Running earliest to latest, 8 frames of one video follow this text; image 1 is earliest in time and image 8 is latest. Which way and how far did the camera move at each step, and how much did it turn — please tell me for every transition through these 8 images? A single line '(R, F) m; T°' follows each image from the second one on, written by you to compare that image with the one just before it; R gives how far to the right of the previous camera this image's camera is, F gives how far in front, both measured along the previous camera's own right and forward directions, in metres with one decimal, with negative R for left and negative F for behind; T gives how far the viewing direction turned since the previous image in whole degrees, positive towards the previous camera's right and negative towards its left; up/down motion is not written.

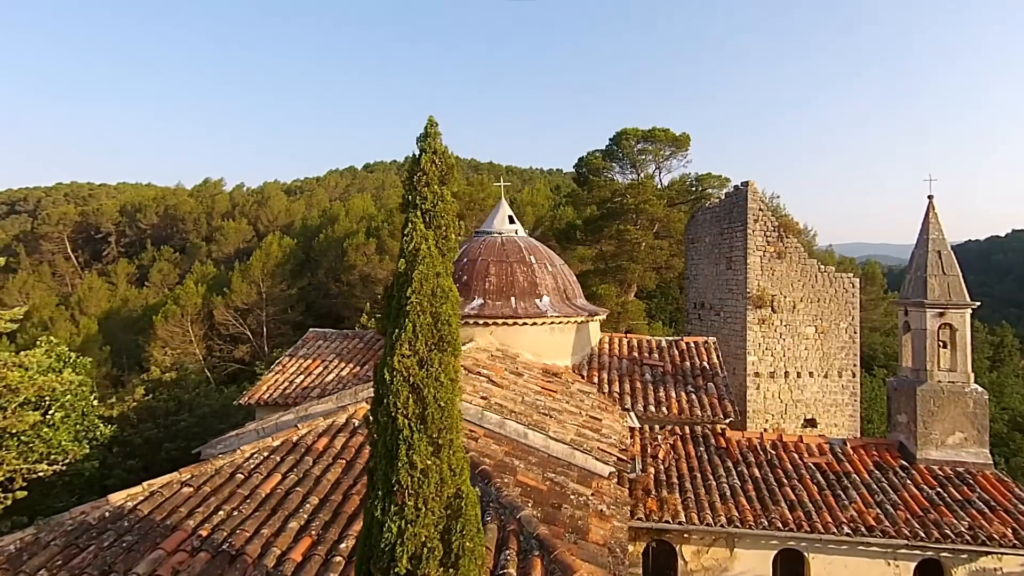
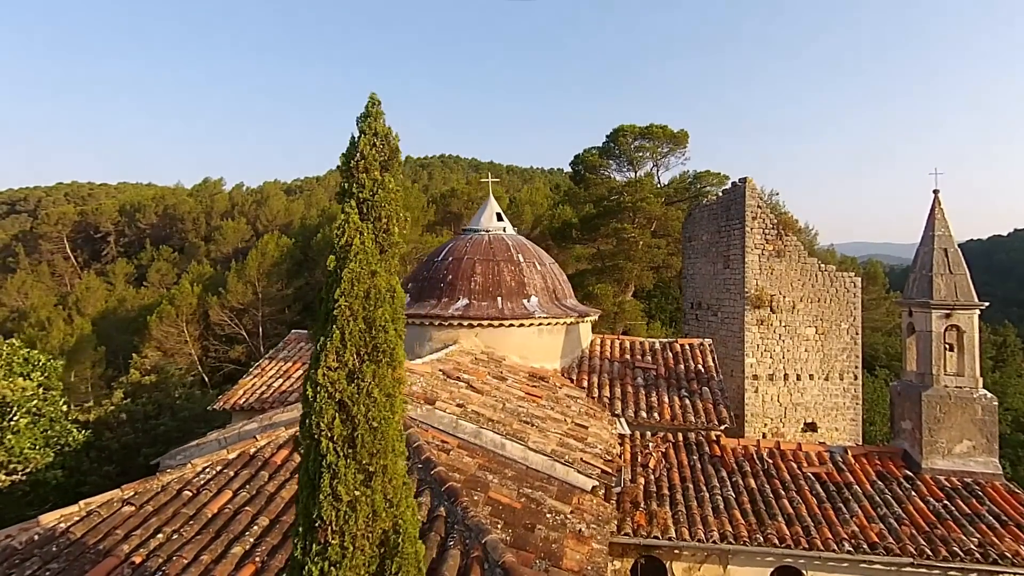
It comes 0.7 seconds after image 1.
(+0.2, +0.4) m; 0°
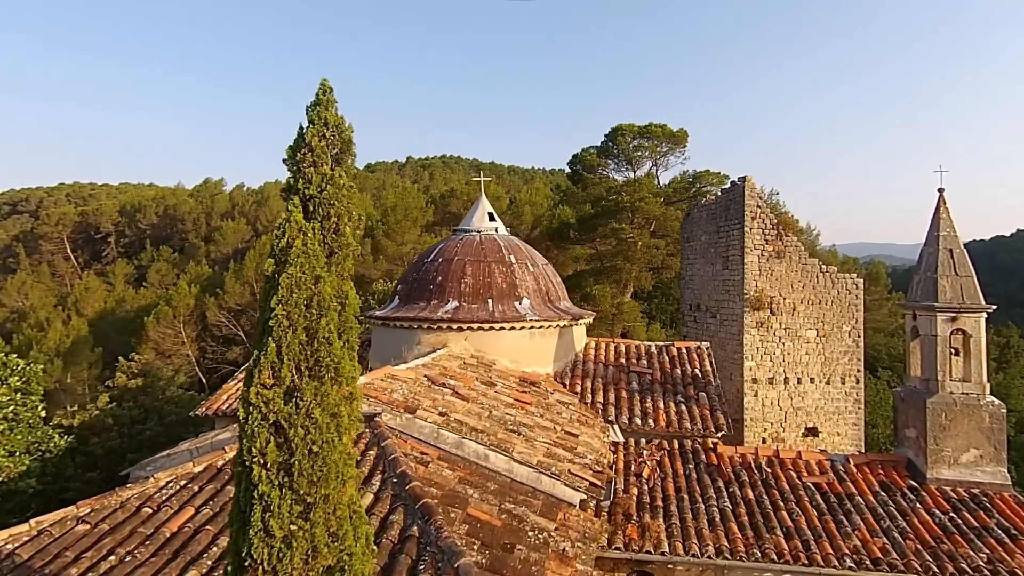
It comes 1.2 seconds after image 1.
(+0.2, +0.3) m; 0°
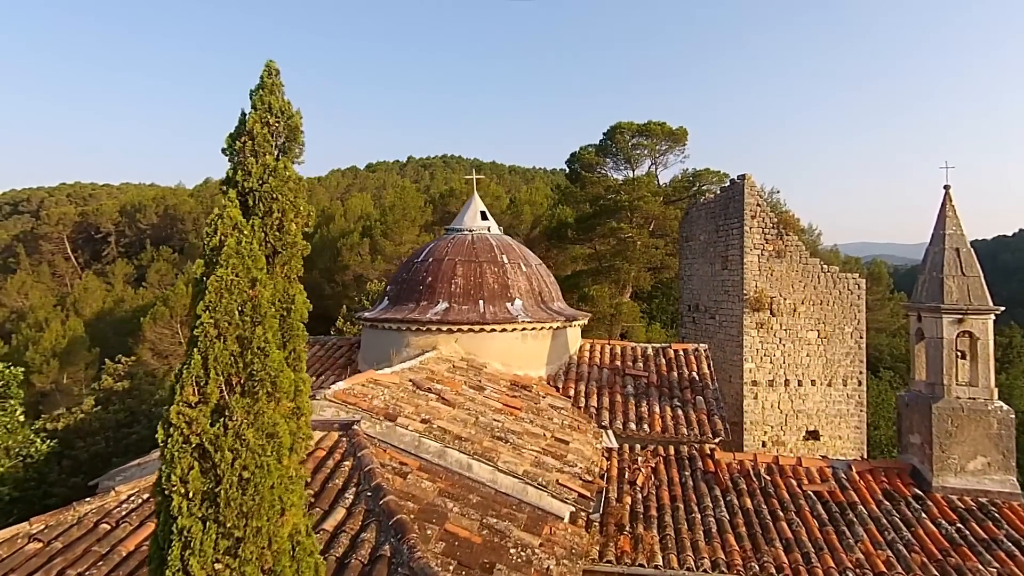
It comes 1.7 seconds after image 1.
(+0.1, +0.3) m; 0°
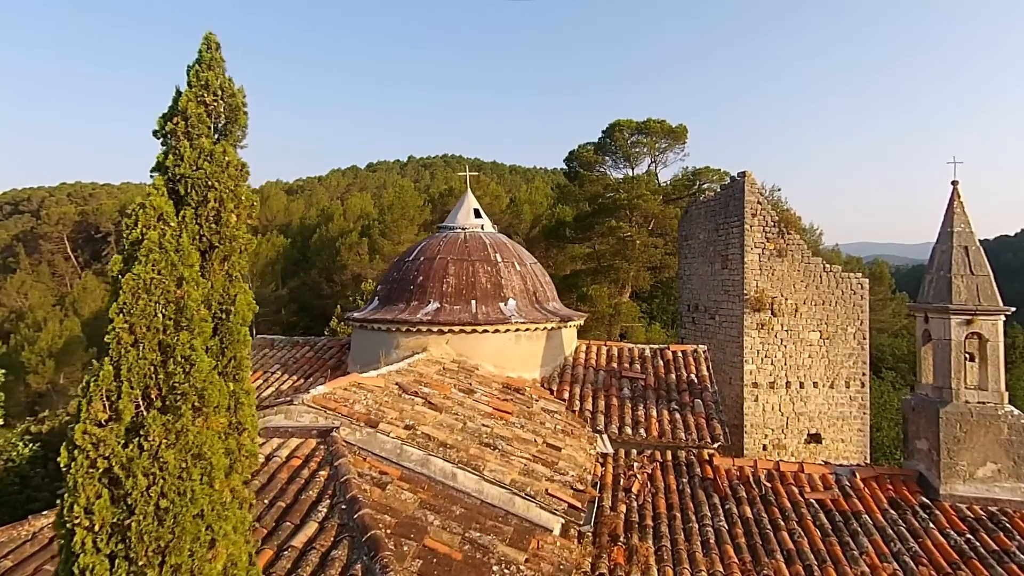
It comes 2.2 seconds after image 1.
(+0.1, +0.3) m; 0°
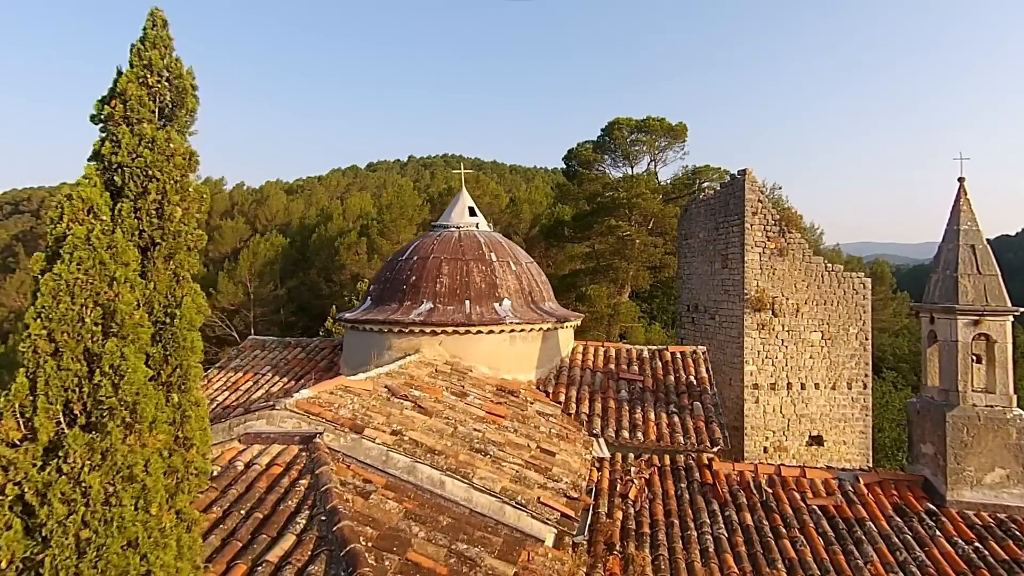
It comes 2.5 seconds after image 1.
(+0.1, +0.2) m; 0°
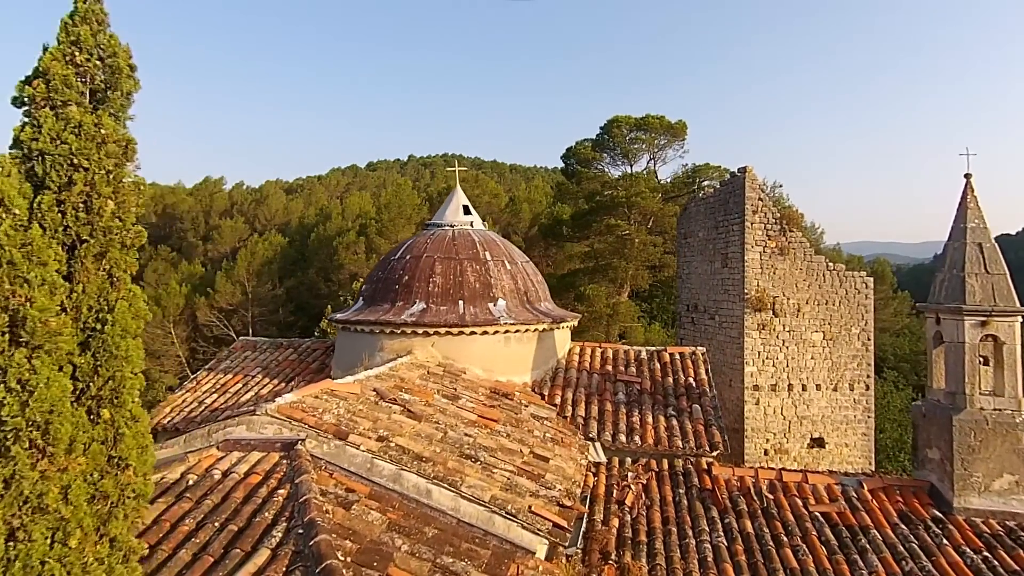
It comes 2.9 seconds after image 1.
(+0.1, +0.2) m; 0°
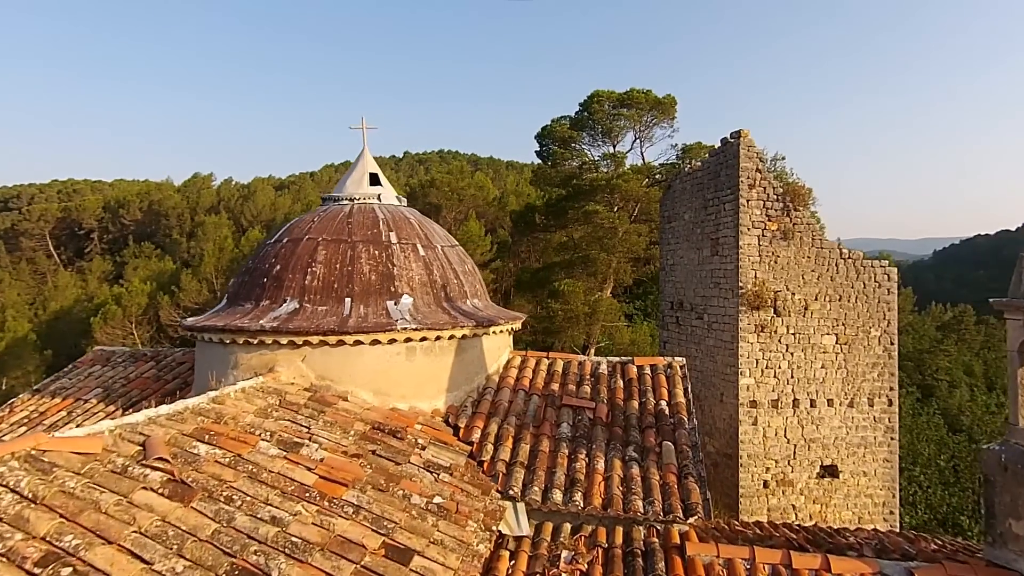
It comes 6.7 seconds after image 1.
(+0.9, +2.2) m; 0°
